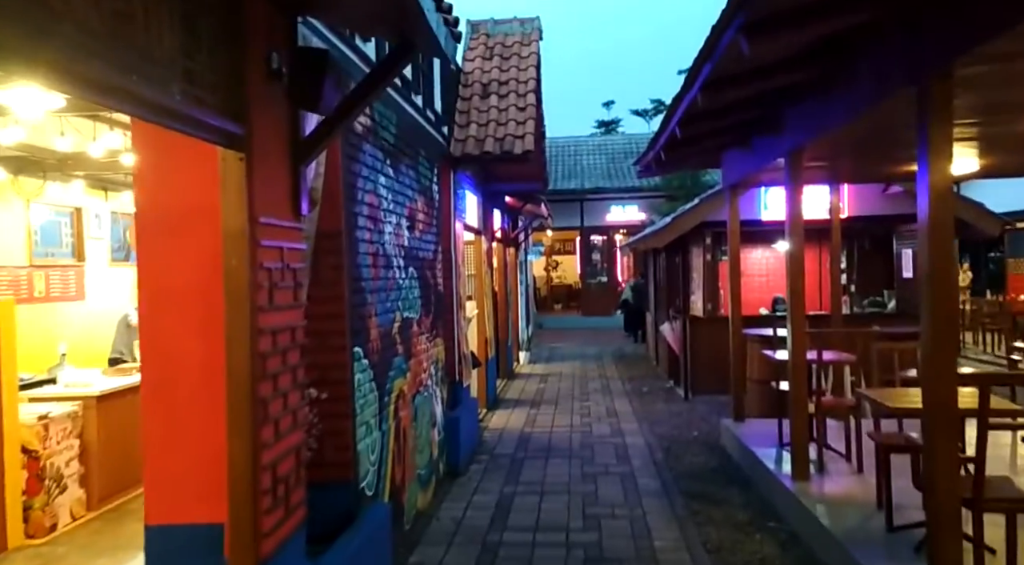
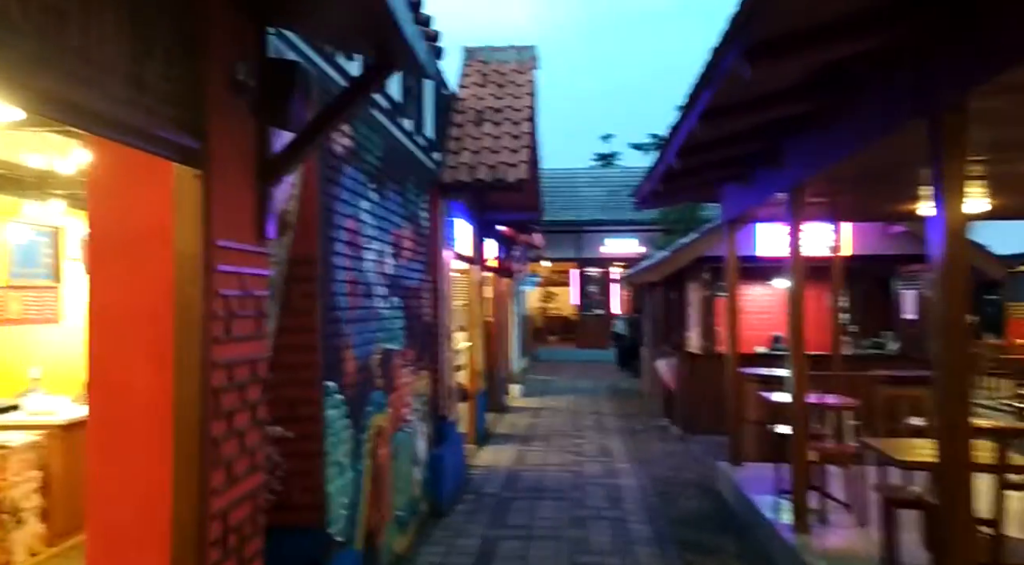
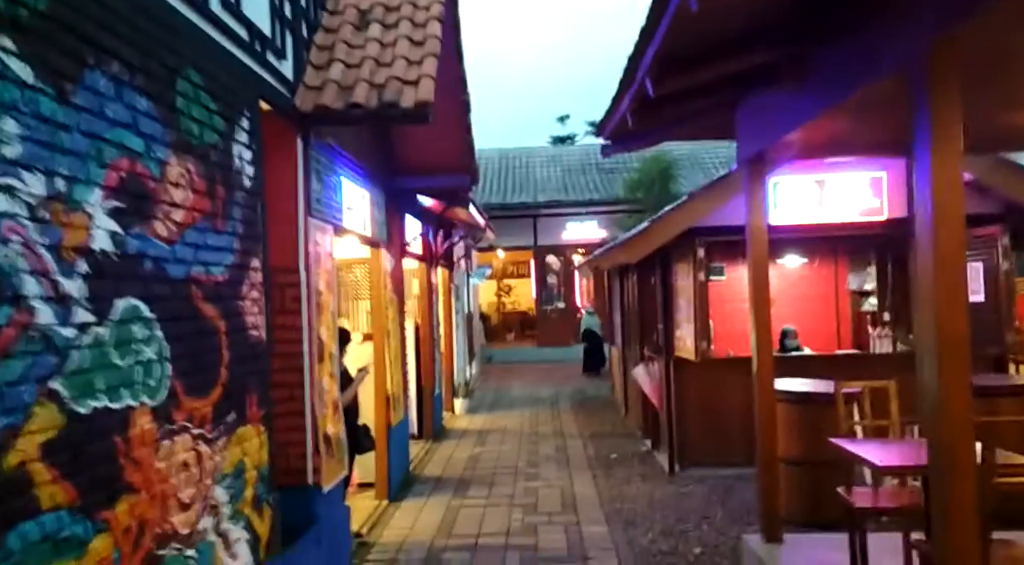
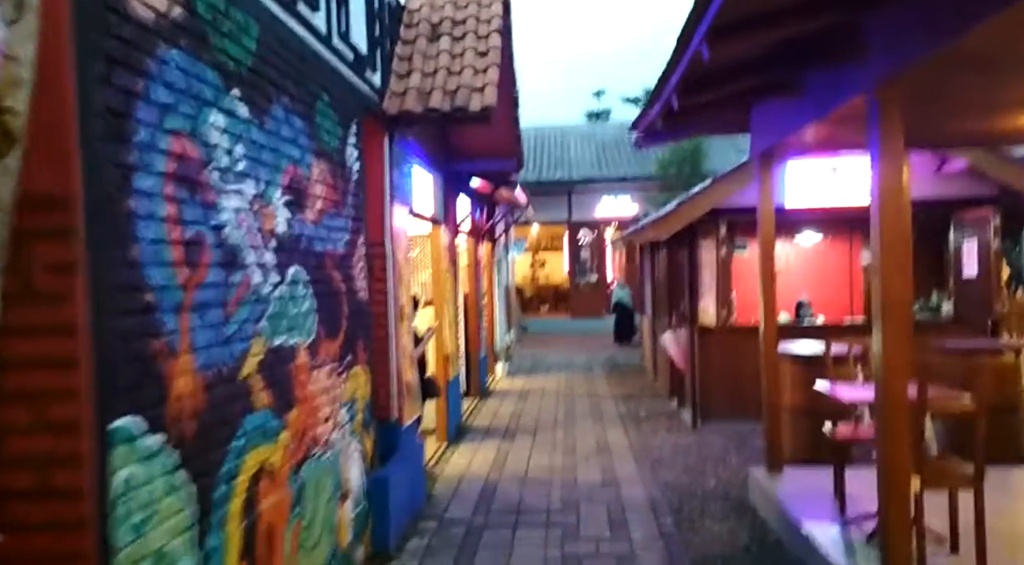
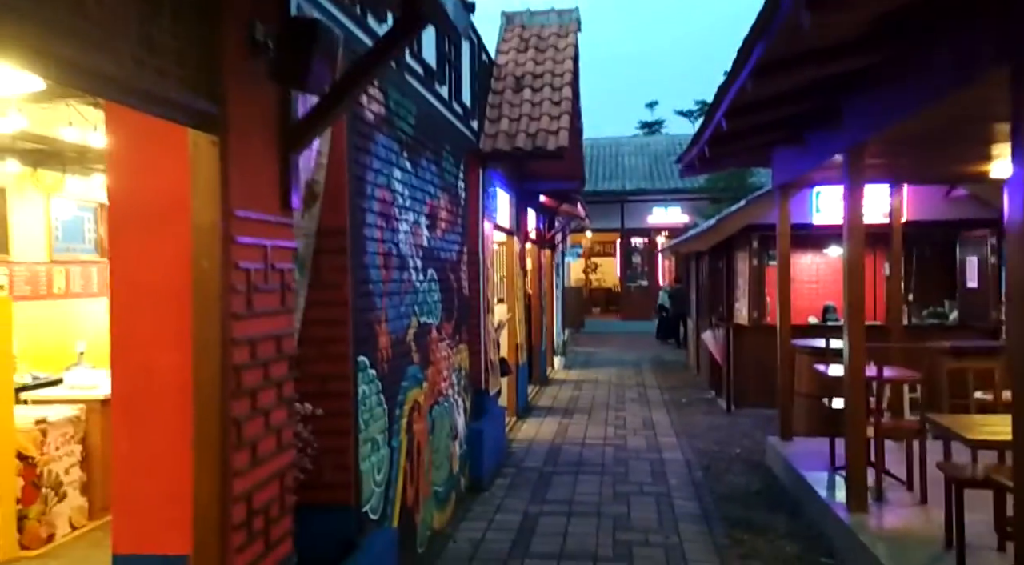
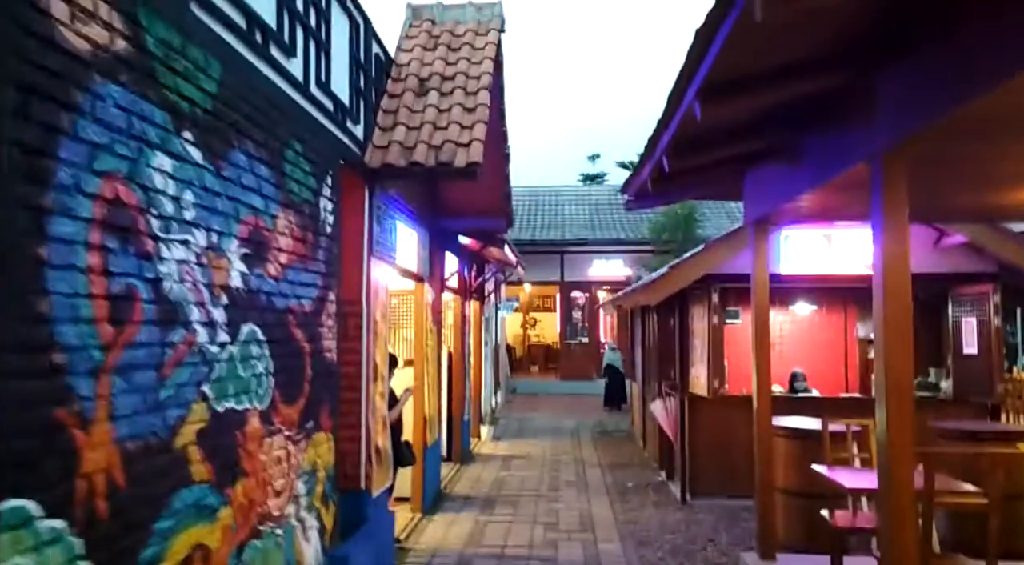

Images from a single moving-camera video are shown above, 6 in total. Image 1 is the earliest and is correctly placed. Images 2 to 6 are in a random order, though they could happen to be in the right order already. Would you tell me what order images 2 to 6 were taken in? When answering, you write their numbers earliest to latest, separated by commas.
2, 5, 4, 6, 3
